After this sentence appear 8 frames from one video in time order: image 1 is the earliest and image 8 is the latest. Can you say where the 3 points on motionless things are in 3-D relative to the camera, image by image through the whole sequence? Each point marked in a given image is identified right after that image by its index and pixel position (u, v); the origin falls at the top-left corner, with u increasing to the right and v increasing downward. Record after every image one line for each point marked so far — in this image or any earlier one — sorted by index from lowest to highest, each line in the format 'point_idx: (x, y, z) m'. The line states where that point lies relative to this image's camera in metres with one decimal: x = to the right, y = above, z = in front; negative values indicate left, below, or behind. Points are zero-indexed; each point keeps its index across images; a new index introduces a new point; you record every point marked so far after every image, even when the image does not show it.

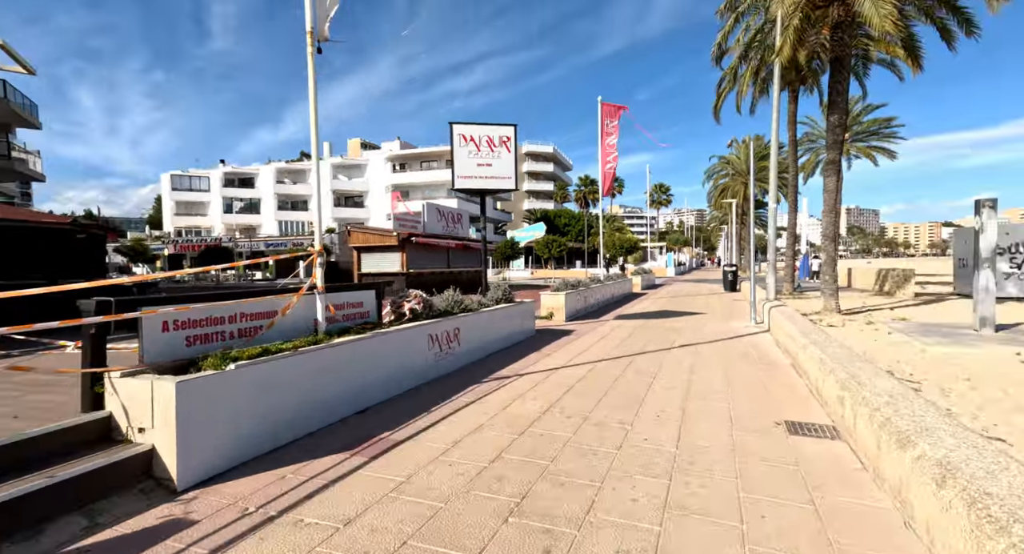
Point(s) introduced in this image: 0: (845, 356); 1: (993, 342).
0: (+2.7, -0.6, +4.5) m
1: (+7.3, -1.0, +8.8) m
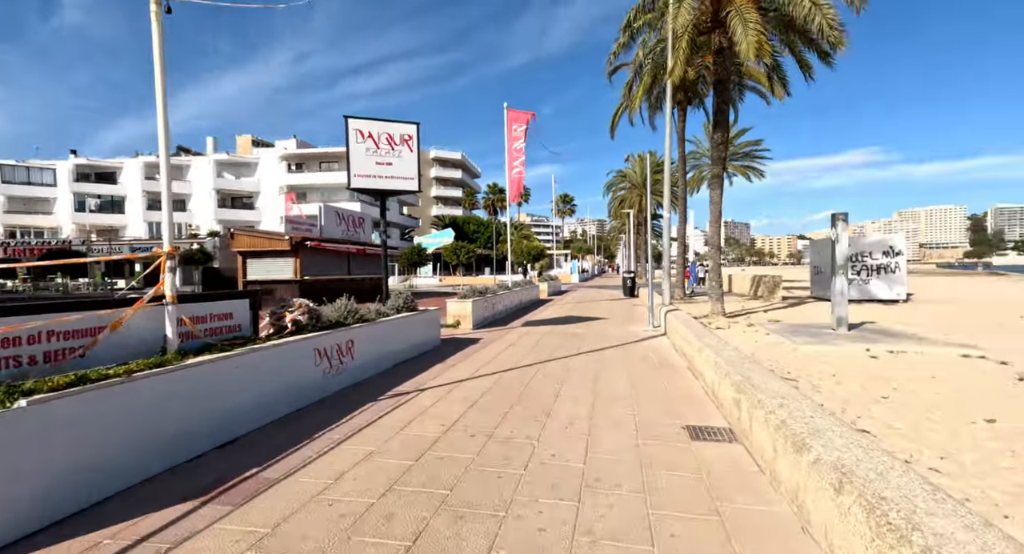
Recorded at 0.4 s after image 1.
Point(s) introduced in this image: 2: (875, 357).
0: (+1.9, -0.7, +4.7) m
1: (+5.8, -1.1, +9.6) m
2: (+5.2, -1.2, +8.1) m
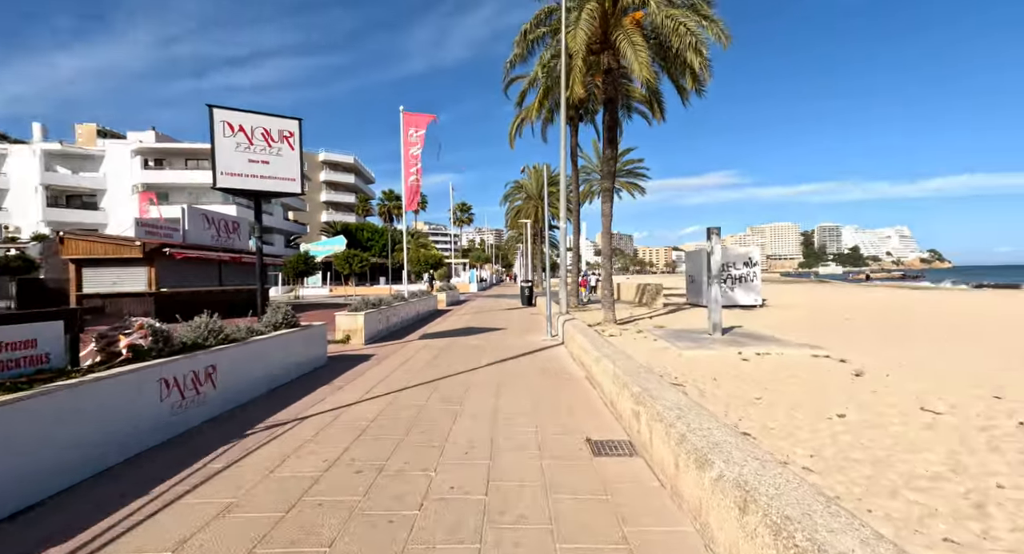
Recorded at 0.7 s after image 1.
0: (+1.0, -0.8, +4.8) m
1: (+4.0, -1.3, +10.3) m
2: (+3.7, -1.3, +8.7) m
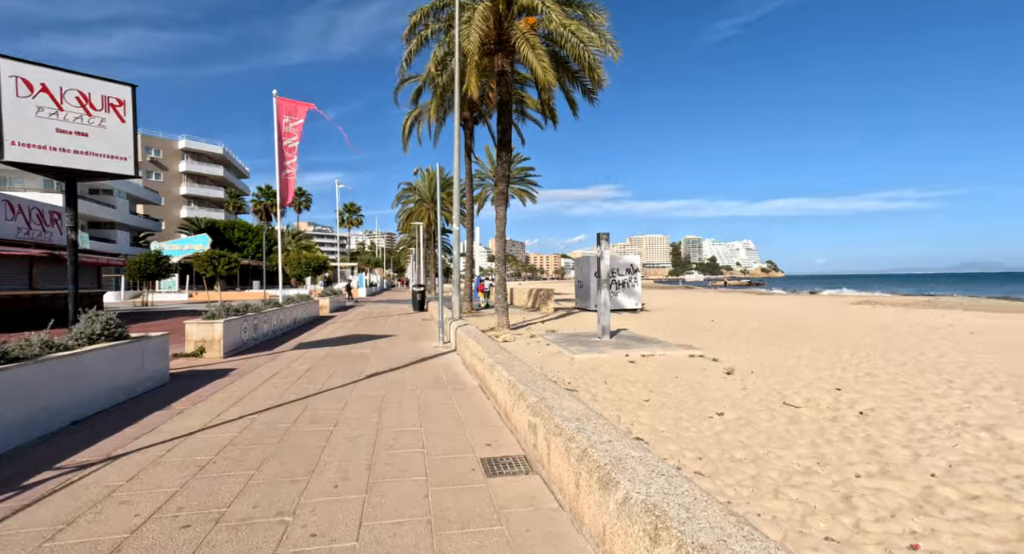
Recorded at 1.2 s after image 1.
0: (+0.1, -0.8, +4.6) m
1: (+2.0, -1.3, +10.5) m
2: (+2.0, -1.4, +8.9) m
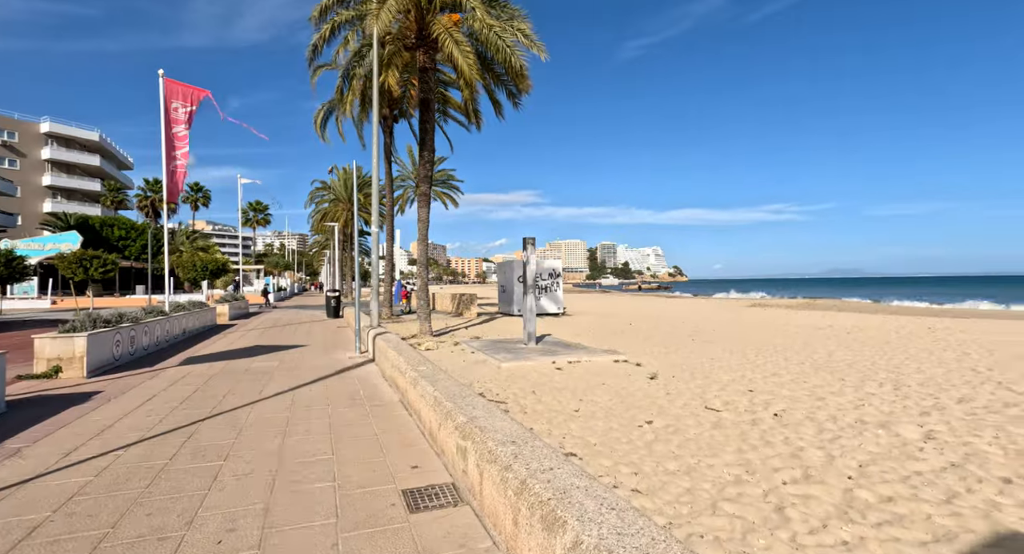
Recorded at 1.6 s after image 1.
0: (-0.4, -0.8, +4.2) m
1: (+0.5, -1.4, +10.4) m
2: (+0.8, -1.5, +8.8) m
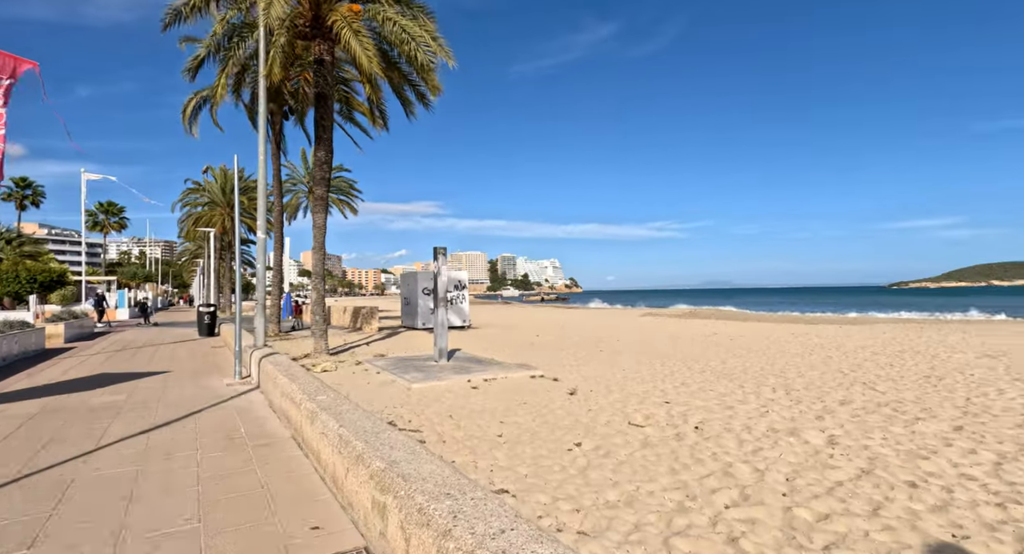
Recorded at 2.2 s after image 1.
0: (-1.0, -0.9, +3.6) m
1: (-1.1, -1.6, +9.8) m
2: (-0.5, -1.6, +8.3) m
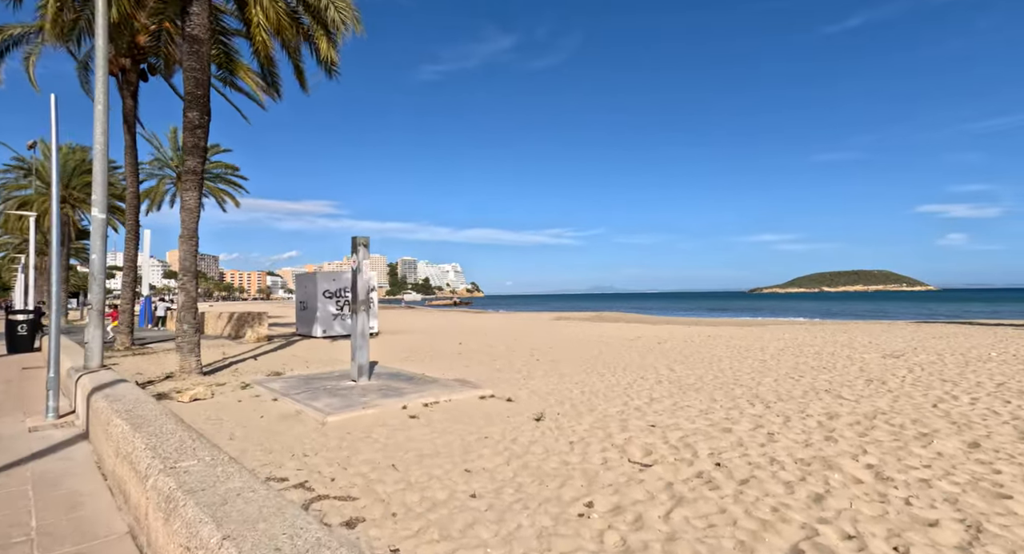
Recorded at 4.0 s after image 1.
0: (-0.7, -0.9, +1.8) m
1: (-1.9, -1.6, +7.9) m
2: (-1.1, -1.6, +6.5) m
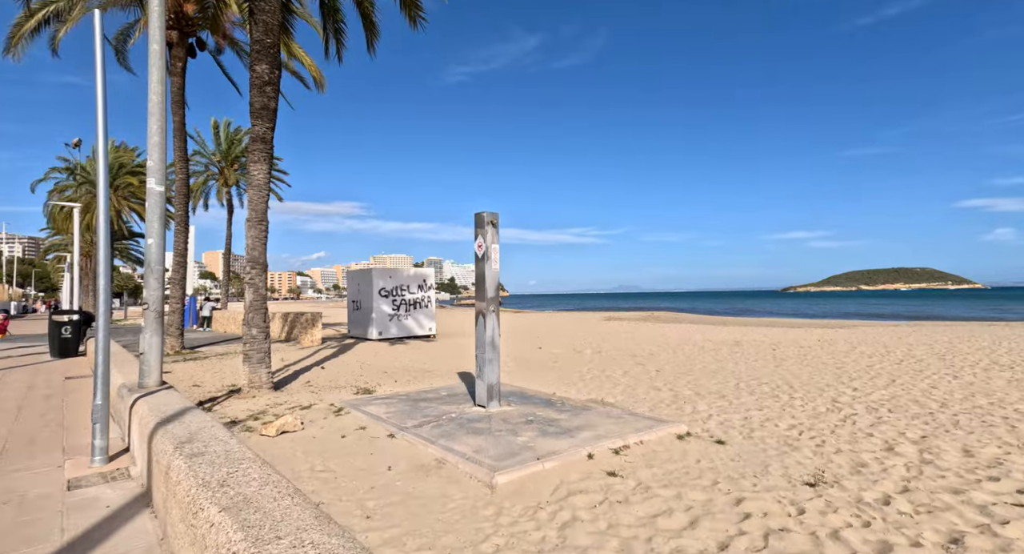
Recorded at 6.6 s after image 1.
0: (+1.1, -0.8, -0.5) m
1: (+0.2, -1.5, +5.7) m
2: (+0.9, -1.5, +4.2) m
